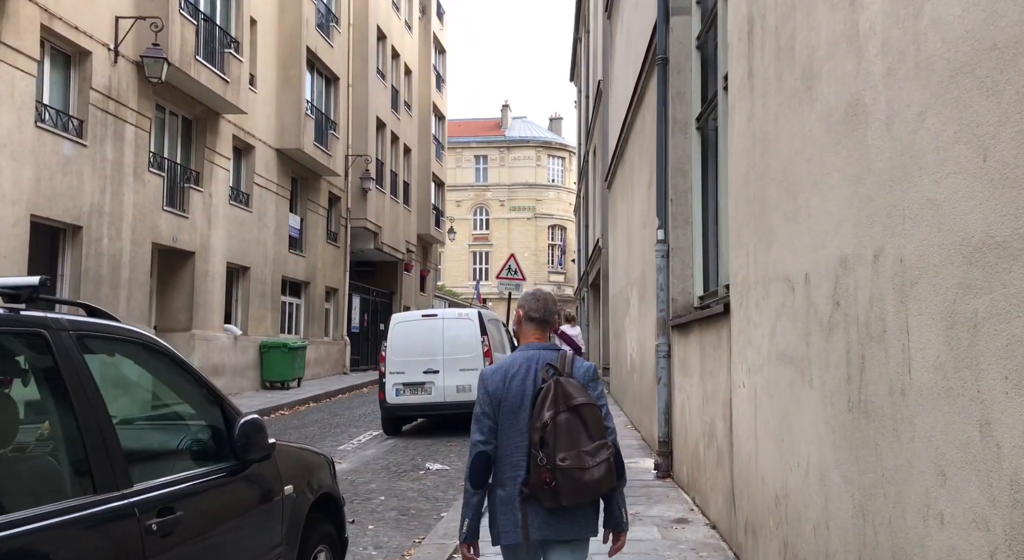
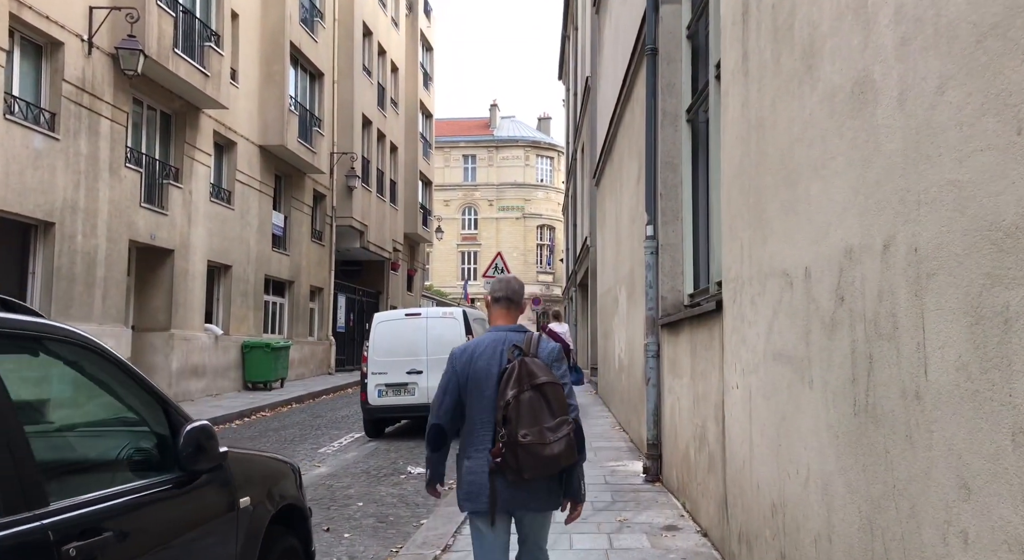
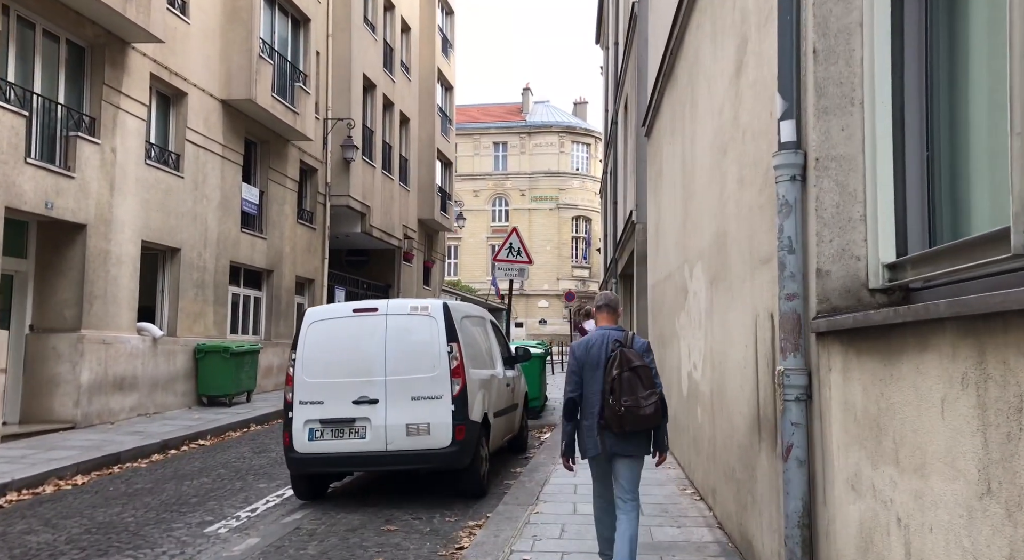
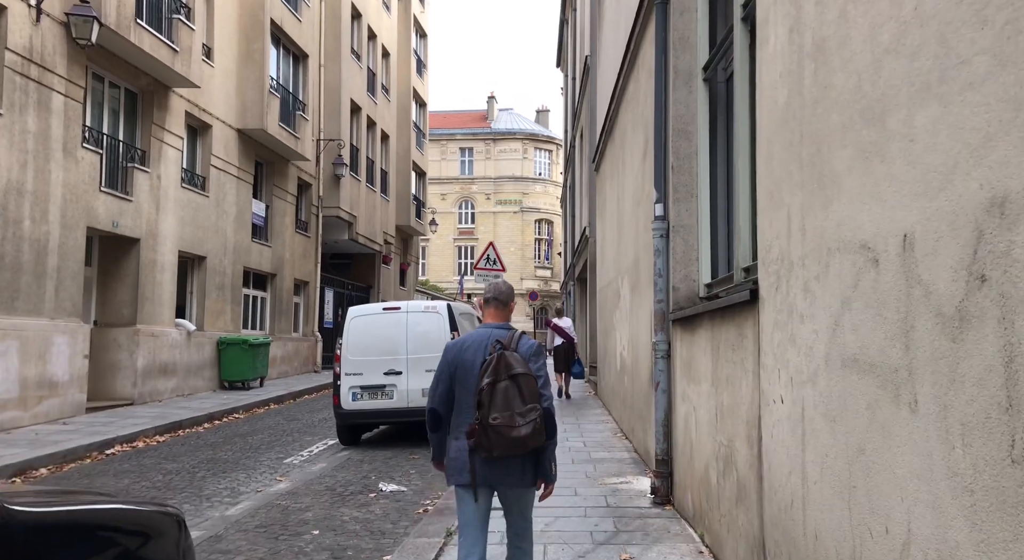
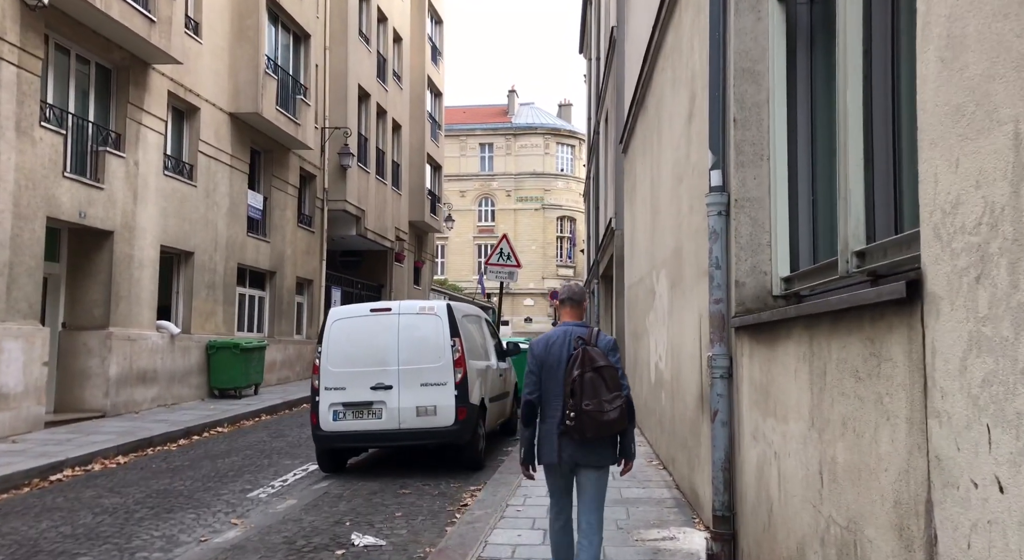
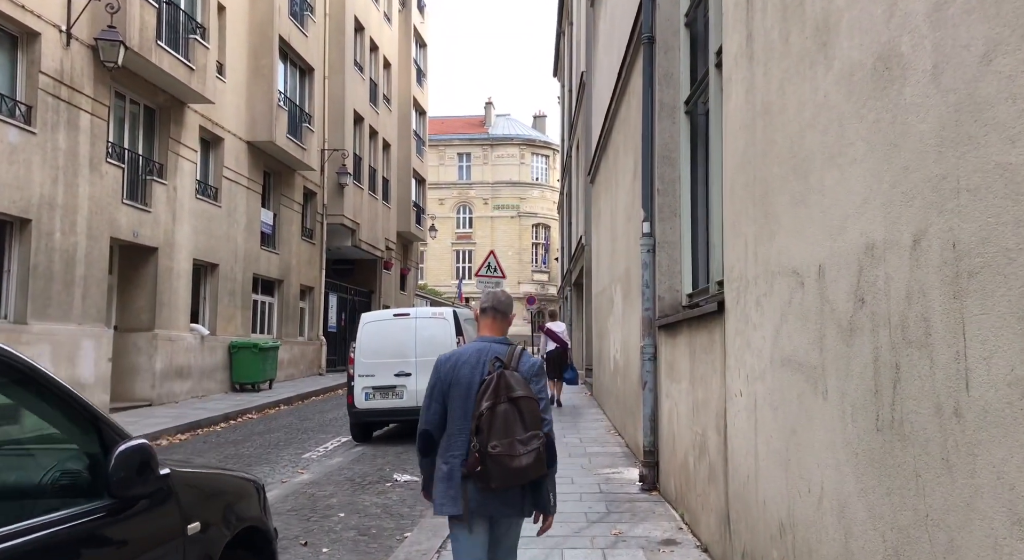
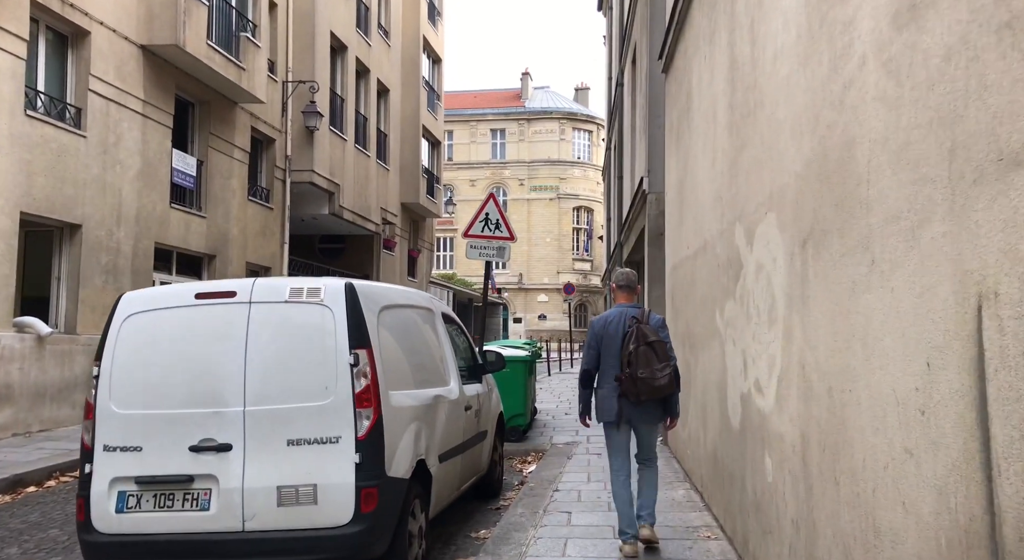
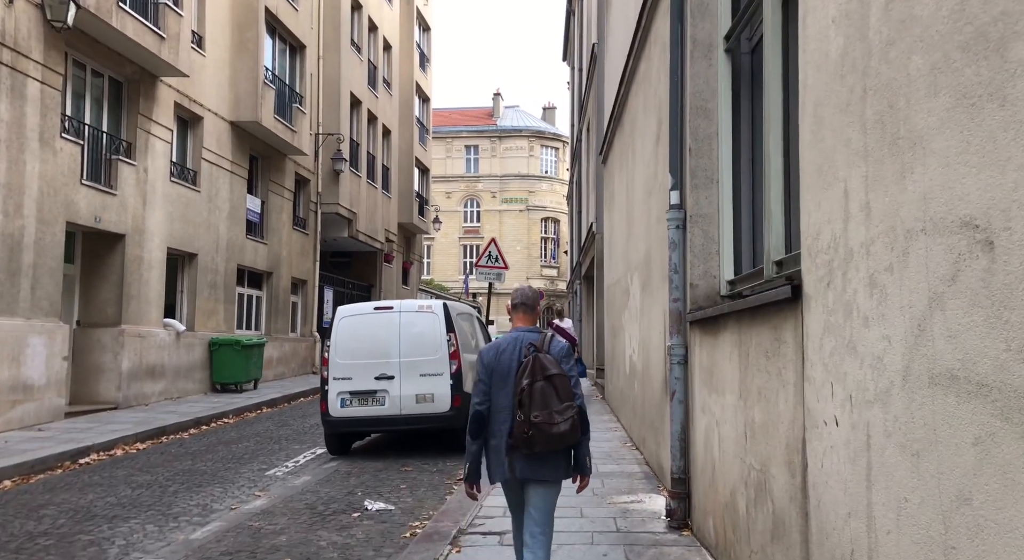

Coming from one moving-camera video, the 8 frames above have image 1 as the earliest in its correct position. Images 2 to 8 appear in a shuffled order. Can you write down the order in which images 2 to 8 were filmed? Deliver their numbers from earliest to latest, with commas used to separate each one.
2, 6, 4, 8, 5, 3, 7
